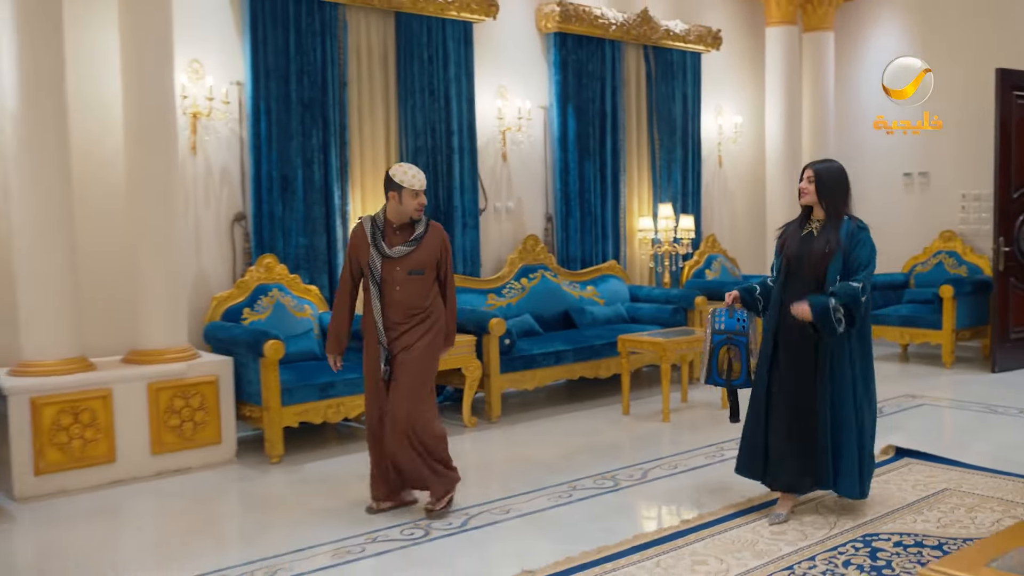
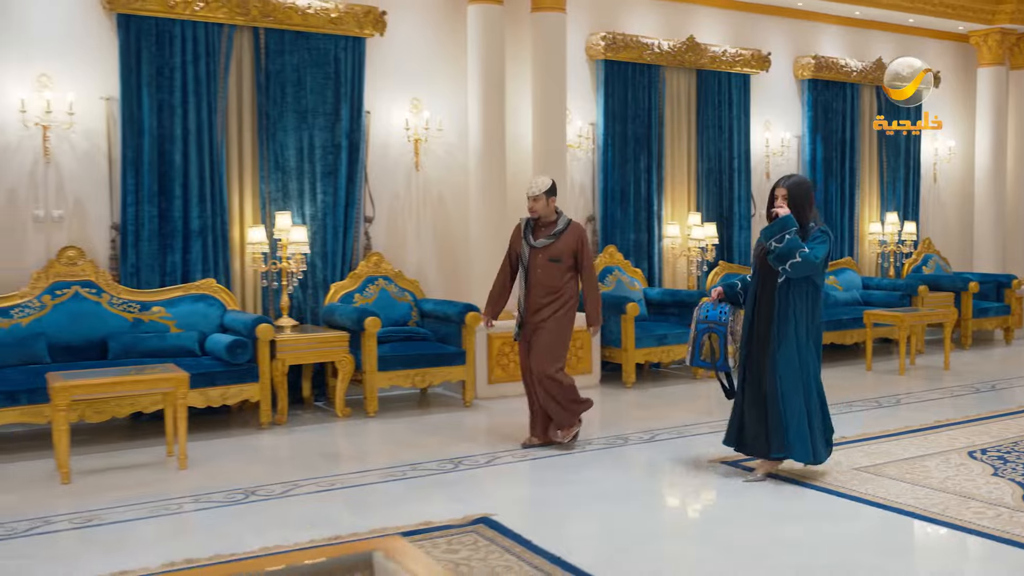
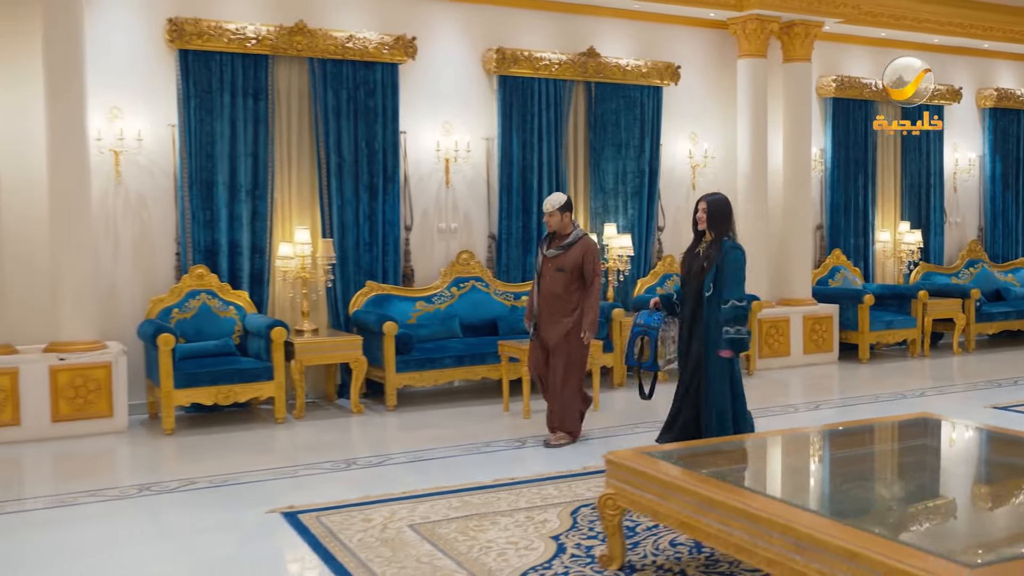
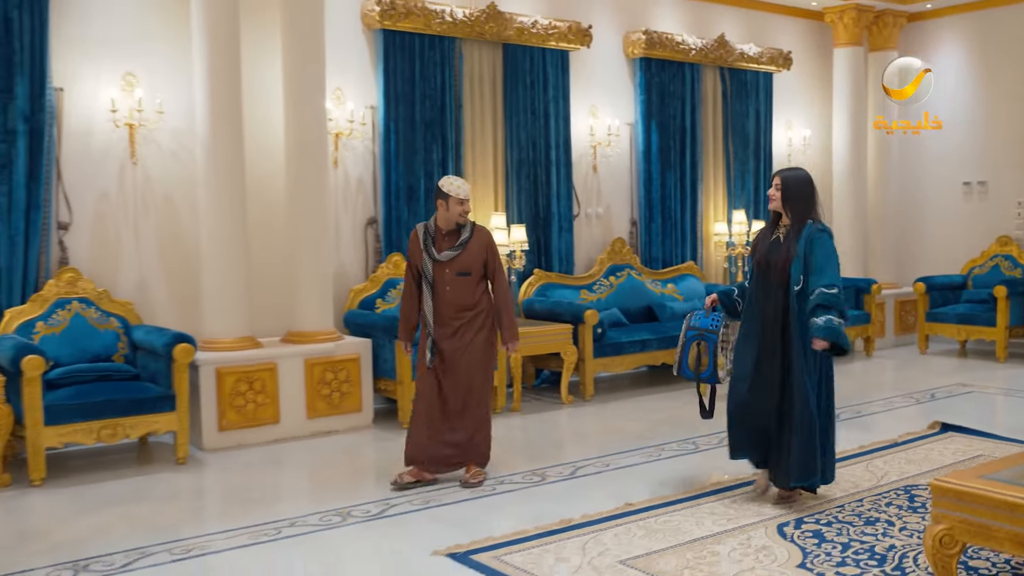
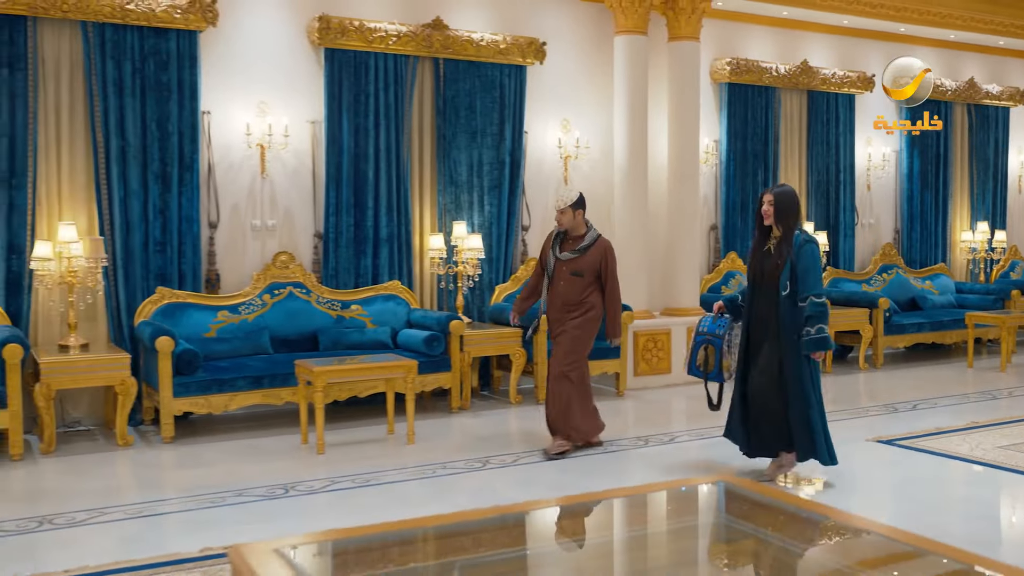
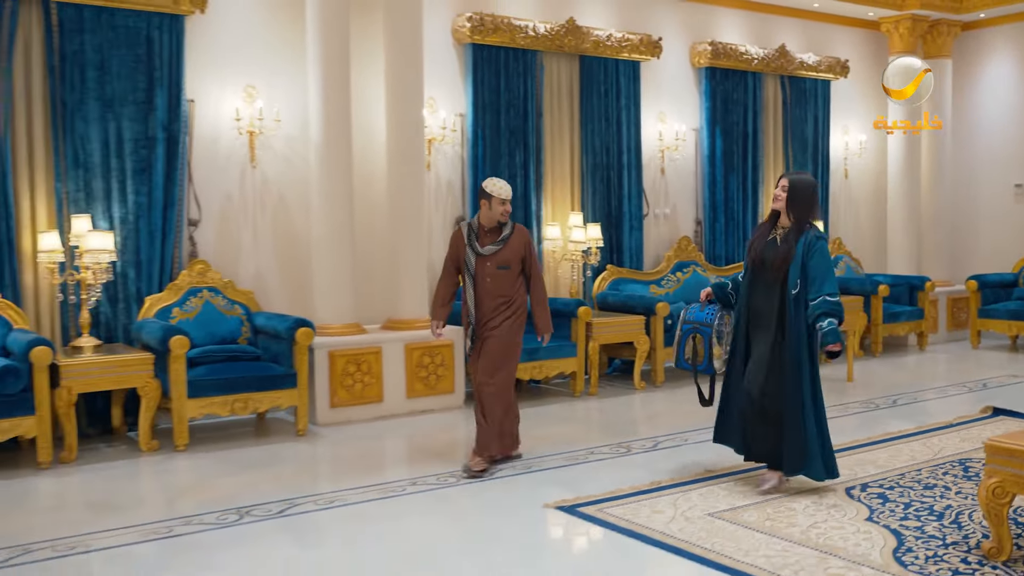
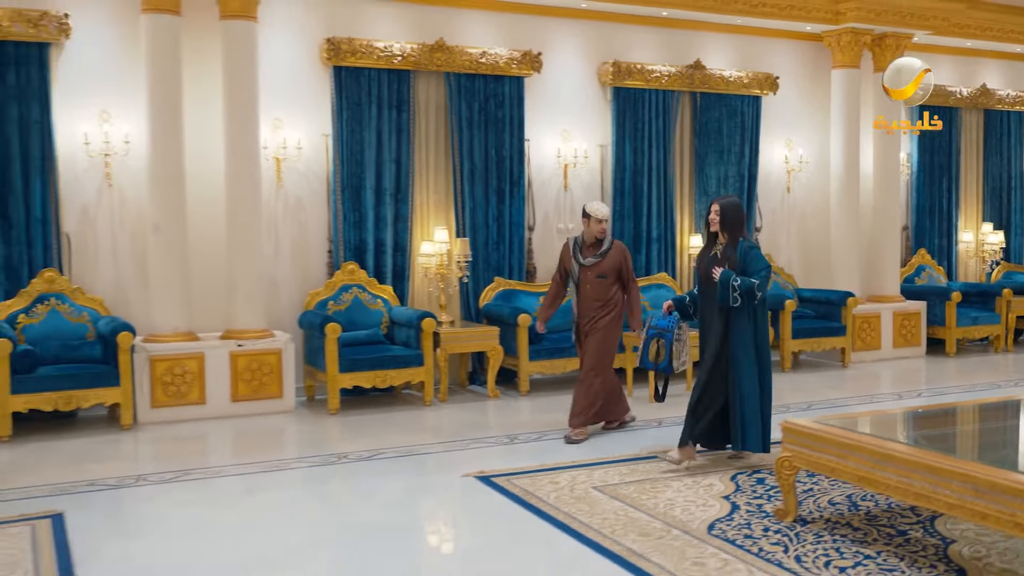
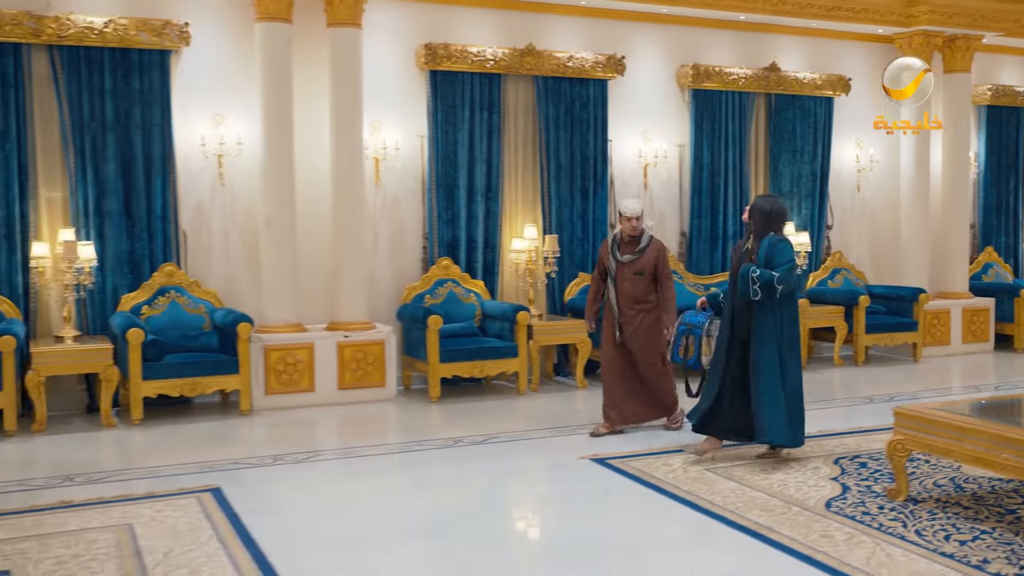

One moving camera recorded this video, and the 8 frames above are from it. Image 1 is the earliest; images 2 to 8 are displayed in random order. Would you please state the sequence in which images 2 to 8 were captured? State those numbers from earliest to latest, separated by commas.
4, 6, 2, 5, 3, 7, 8
